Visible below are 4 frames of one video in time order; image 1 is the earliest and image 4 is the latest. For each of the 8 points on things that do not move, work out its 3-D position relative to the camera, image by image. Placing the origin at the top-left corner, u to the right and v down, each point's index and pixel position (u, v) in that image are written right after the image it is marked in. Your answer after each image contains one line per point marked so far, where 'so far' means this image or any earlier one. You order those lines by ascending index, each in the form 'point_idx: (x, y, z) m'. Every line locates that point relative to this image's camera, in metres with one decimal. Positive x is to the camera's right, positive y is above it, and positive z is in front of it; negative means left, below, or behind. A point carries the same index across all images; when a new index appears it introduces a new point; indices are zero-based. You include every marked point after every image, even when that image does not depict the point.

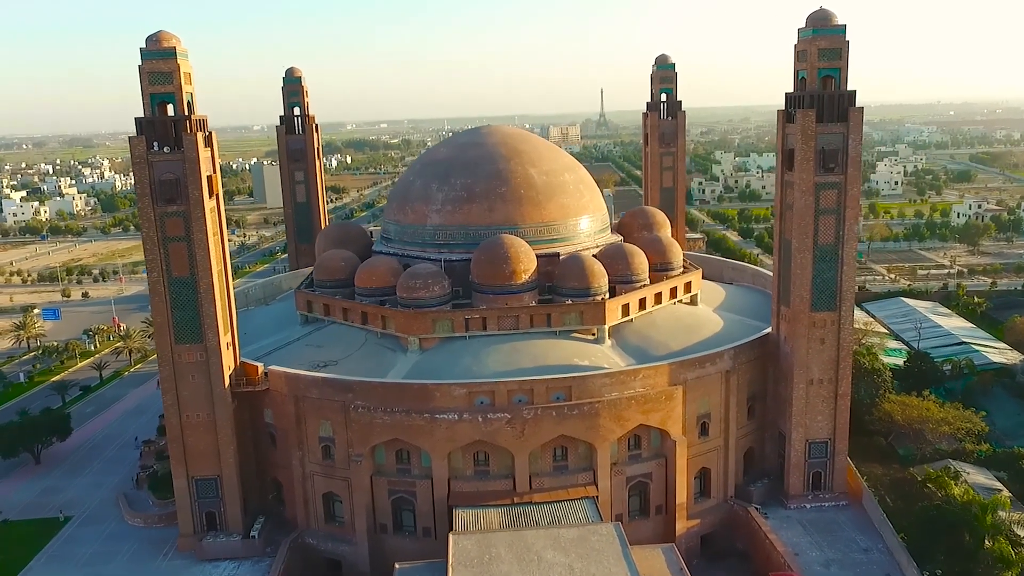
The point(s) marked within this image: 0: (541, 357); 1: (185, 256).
0: (+0.7, -1.7, +18.8) m
1: (-7.1, +0.7, +17.0) m
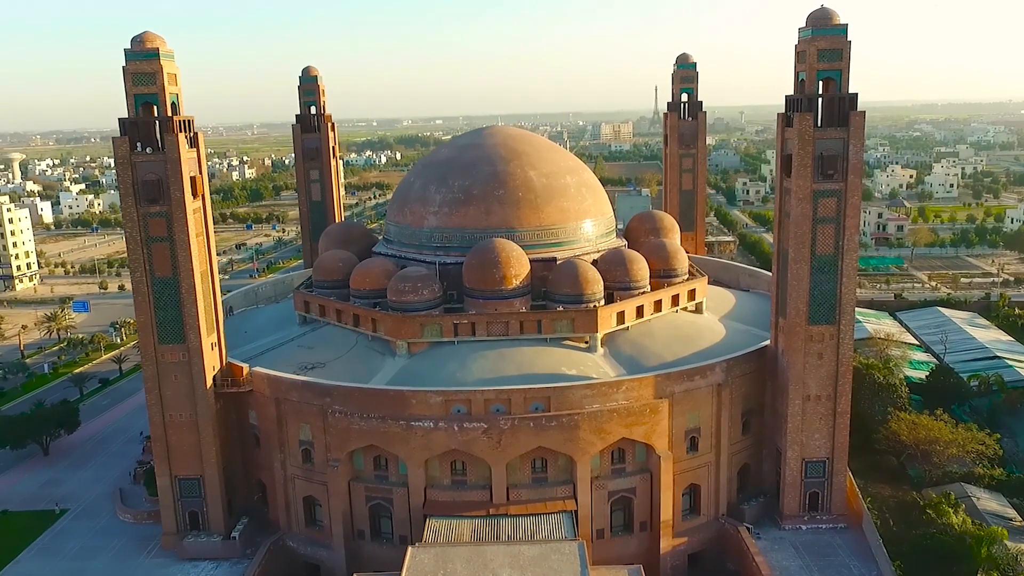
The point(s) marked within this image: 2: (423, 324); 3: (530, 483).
0: (+0.4, -1.8, +18.4) m
1: (-7.4, +0.7, +17.0) m
2: (-2.2, -0.9, +19.4) m
3: (+0.4, -4.2, +16.9) m
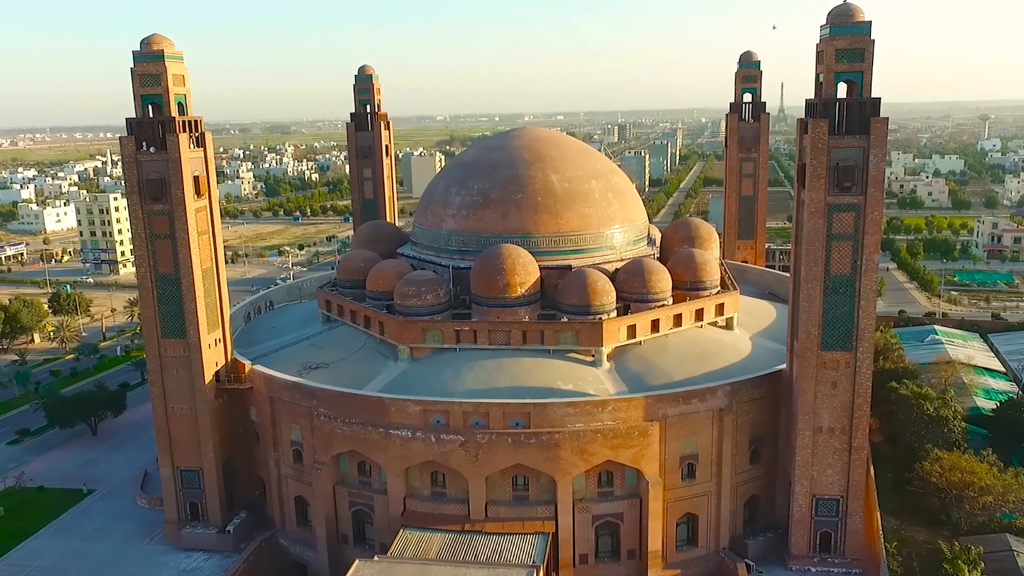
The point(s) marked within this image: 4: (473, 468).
0: (+0.2, -2.0, +17.8) m
1: (-7.6, +0.8, +17.5) m
2: (-2.1, -1.0, +19.1) m
3: (0.0, -4.4, +16.3) m
4: (-0.8, -3.6, +15.9) m
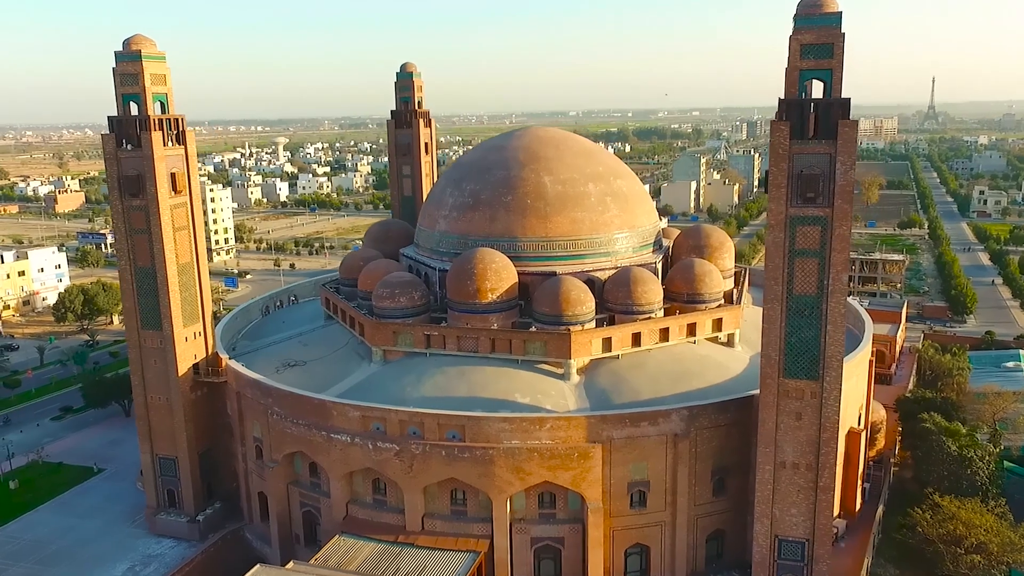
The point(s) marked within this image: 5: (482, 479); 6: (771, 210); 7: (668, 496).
0: (-0.7, -2.2, +17.2) m
1: (-8.4, +0.9, +18.0) m
2: (-2.8, -1.0, +18.8) m
3: (-1.3, -4.5, +15.8) m
4: (-2.0, -3.8, +15.5) m
5: (-0.6, -3.7, +15.1) m
6: (+4.5, +1.4, +13.7) m
7: (+3.1, -4.1, +15.5) m
